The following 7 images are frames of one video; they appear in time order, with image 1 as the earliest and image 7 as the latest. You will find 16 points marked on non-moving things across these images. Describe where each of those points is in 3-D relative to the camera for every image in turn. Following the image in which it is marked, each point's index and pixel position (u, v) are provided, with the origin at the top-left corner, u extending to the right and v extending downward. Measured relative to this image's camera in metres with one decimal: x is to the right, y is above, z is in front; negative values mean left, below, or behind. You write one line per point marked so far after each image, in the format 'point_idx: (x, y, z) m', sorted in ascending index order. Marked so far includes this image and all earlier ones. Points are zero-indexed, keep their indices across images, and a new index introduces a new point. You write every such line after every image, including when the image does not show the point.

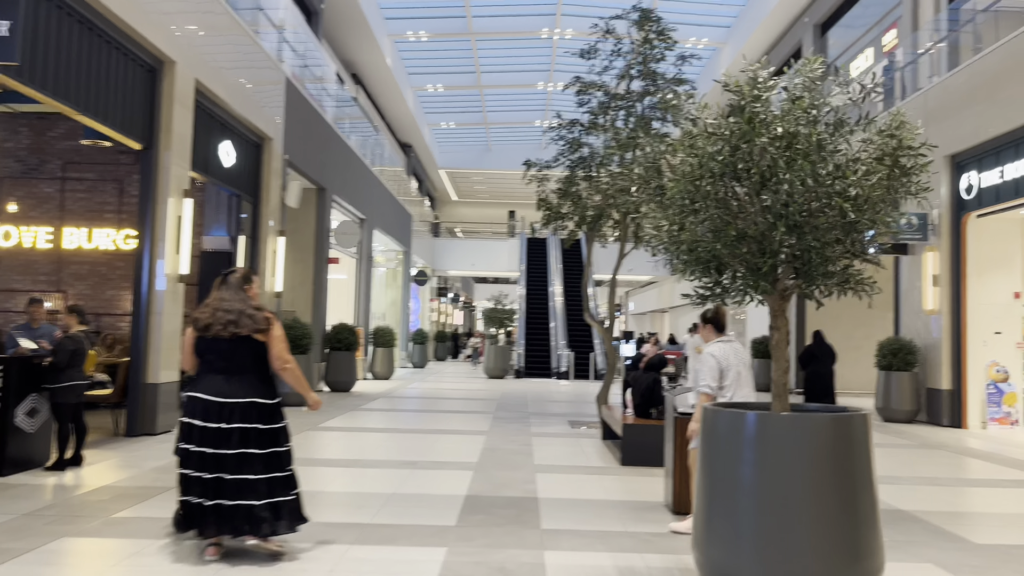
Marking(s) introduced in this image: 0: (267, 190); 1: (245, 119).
0: (-3.4, +1.4, +11.2) m
1: (-3.4, +2.2, +10.2) m
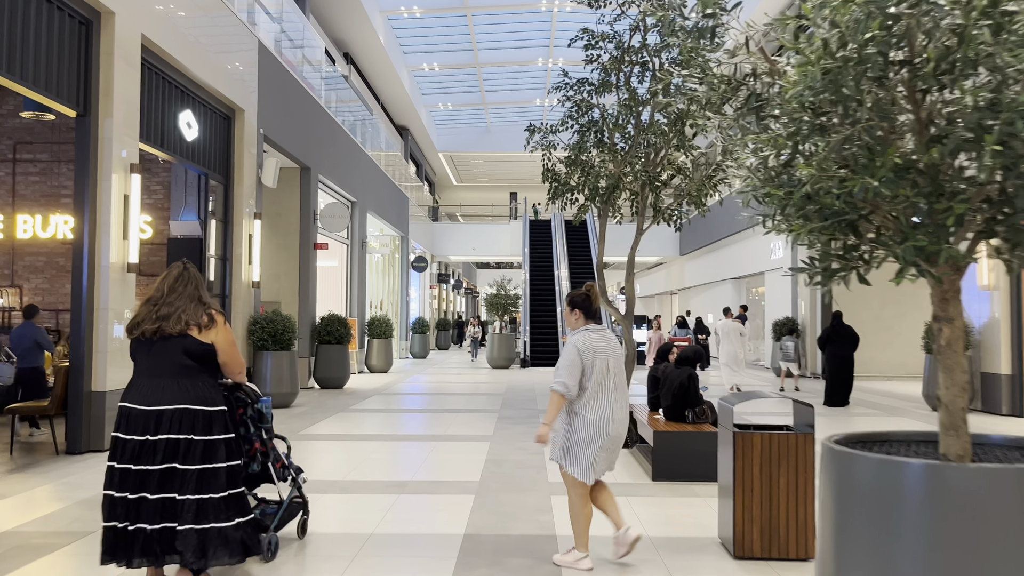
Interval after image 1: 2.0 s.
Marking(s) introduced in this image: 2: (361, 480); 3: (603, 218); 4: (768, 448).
0: (-3.4, +1.5, +10.0) m
1: (-3.4, +2.3, +9.0) m
2: (-1.1, -1.4, +5.7) m
3: (+1.0, +0.7, +8.7) m
4: (+1.2, -0.7, +3.7) m
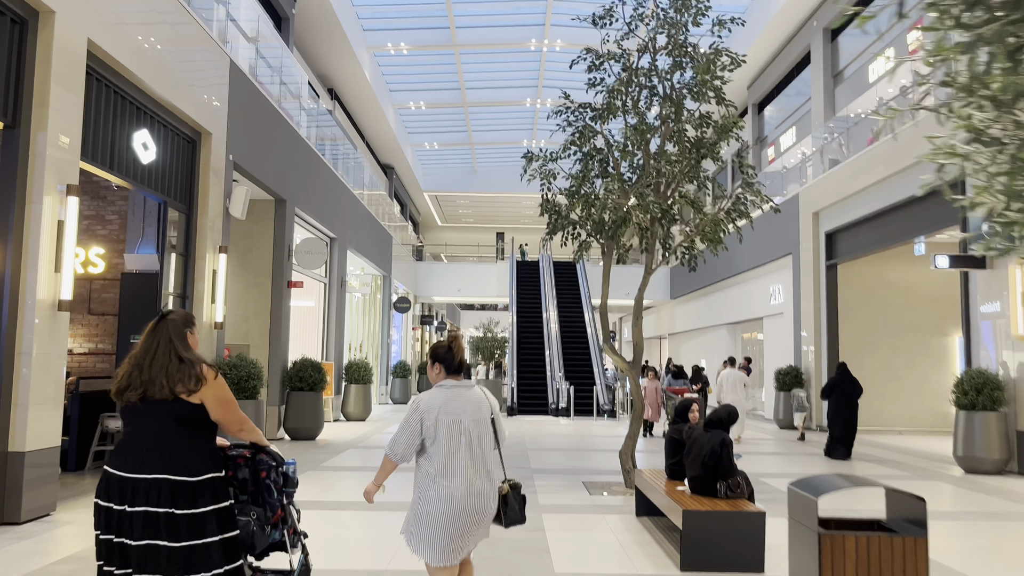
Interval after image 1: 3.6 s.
0: (-3.5, +1.1, +9.1) m
1: (-3.4, +1.9, +8.1) m
2: (-1.1, -1.6, +4.7) m
3: (+0.9, +0.3, +7.9) m
4: (+1.2, -0.9, +2.8) m
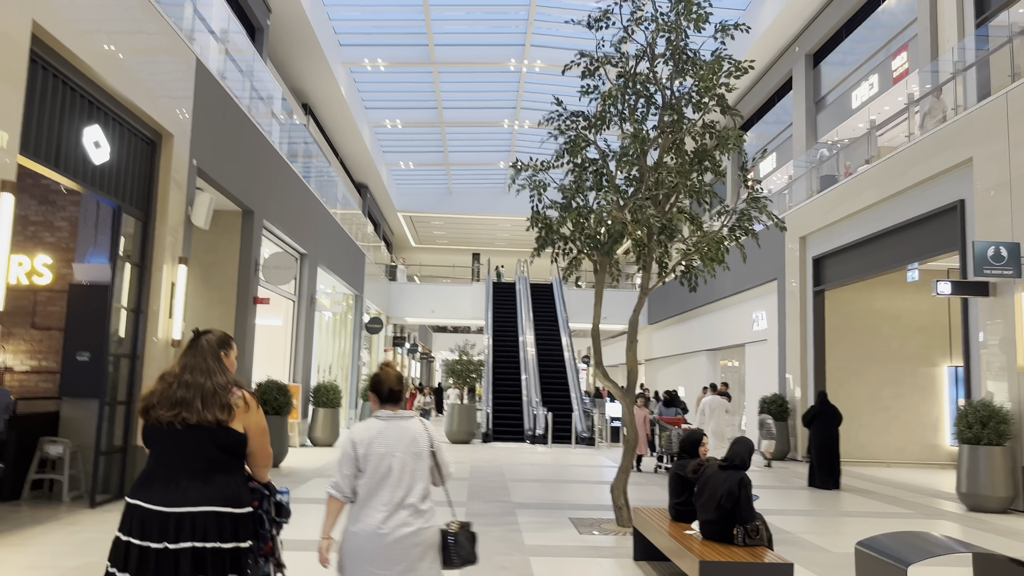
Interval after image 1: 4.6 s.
0: (-3.6, +0.9, +8.4) m
1: (-3.5, +1.7, +7.4) m
2: (-1.1, -1.7, +4.0) m
3: (+0.8, +0.1, +7.3) m
4: (+1.2, -1.0, +2.2) m
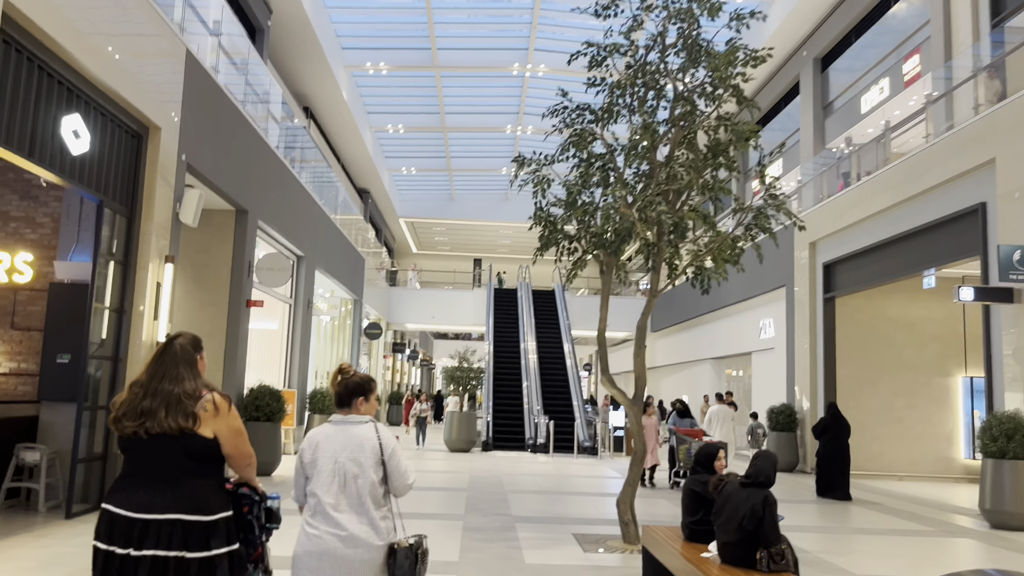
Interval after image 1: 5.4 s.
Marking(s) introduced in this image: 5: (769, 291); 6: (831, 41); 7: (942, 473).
0: (-3.6, +0.9, +8.0) m
1: (-3.5, +1.8, +7.1) m
2: (-1.1, -1.7, +3.6) m
3: (+0.8, +0.1, +6.9) m
4: (+1.2, -0.9, +1.8) m
5: (+5.3, -0.1, +16.5) m
6: (+6.9, +5.4, +17.5) m
7: (+7.4, -3.1, +13.8) m
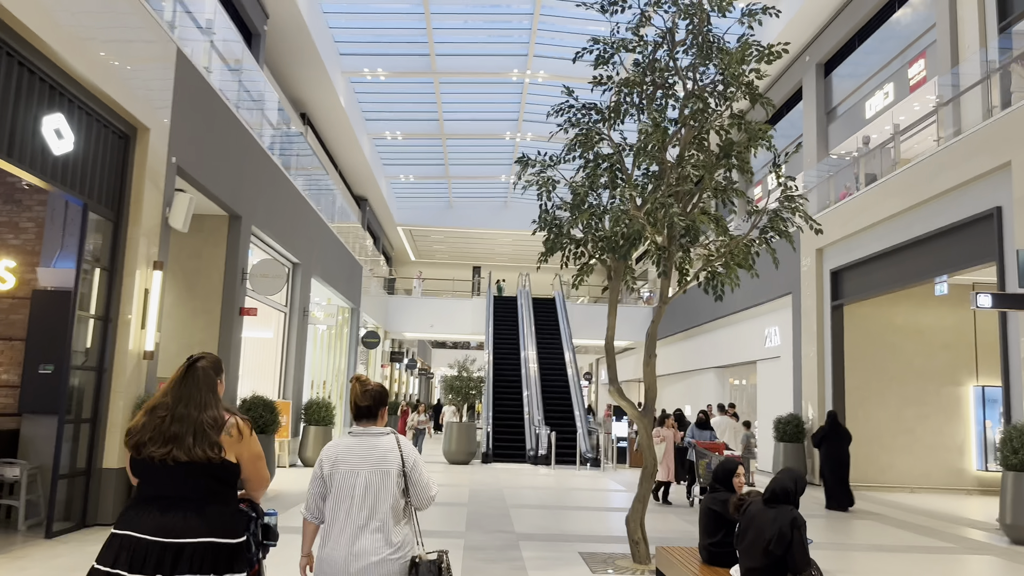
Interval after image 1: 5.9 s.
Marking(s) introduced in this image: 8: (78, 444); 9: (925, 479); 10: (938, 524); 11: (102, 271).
0: (-3.6, +0.8, +7.7) m
1: (-3.5, +1.7, +6.8) m
2: (-1.1, -1.7, +3.3) m
3: (+0.8, 0.0, +6.6) m
4: (+1.3, -0.9, +1.5) m
5: (+5.3, -0.2, +16.2) m
6: (+6.9, +5.2, +17.2) m
7: (+7.4, -3.3, +13.5) m
8: (-3.8, -1.4, +7.1) m
9: (+6.9, -3.2, +13.5) m
10: (+5.7, -3.2, +10.8) m
11: (-3.8, +0.2, +7.4) m
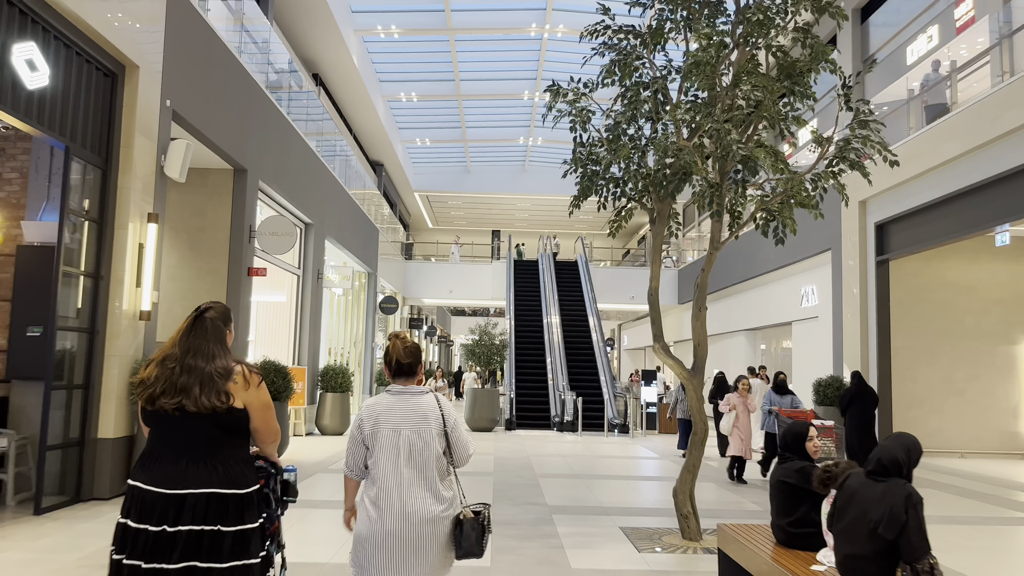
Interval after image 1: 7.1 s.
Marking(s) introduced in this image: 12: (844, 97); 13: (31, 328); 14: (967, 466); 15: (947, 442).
0: (-3.3, +1.2, +7.1) m
1: (-3.3, +2.0, +6.1) m
2: (-0.9, -1.4, +2.7) m
3: (+1.1, +0.4, +5.9) m
4: (+1.4, -0.7, +0.8) m
5: (+5.7, +0.6, +15.3) m
6: (+7.3, +6.1, +16.1) m
7: (+7.8, -2.5, +12.7) m
8: (-3.6, -1.0, +6.5) m
9: (+7.3, -2.4, +12.7) m
10: (+6.1, -2.5, +10.1) m
11: (-3.5, +0.5, +6.7) m
12: (+2.3, +1.3, +5.6) m
13: (-3.9, -0.3, +6.6) m
14: (+6.7, -2.6, +11.8) m
15: (+6.8, -2.4, +12.7) m
